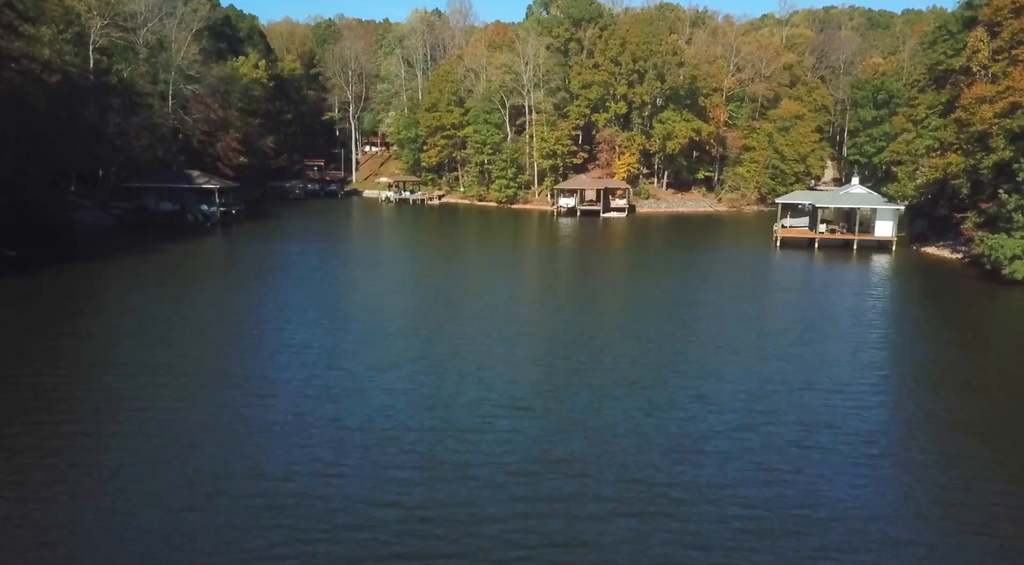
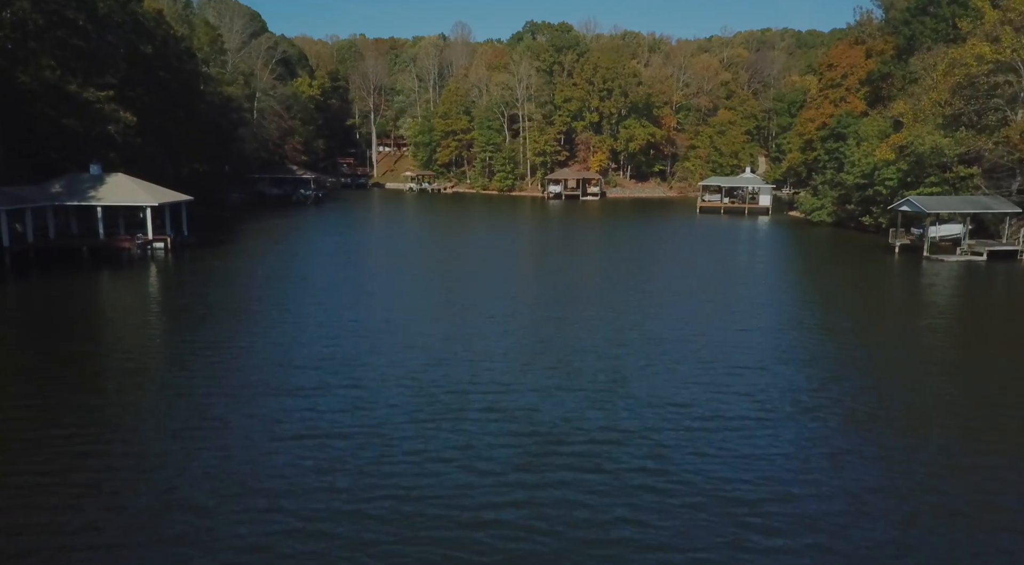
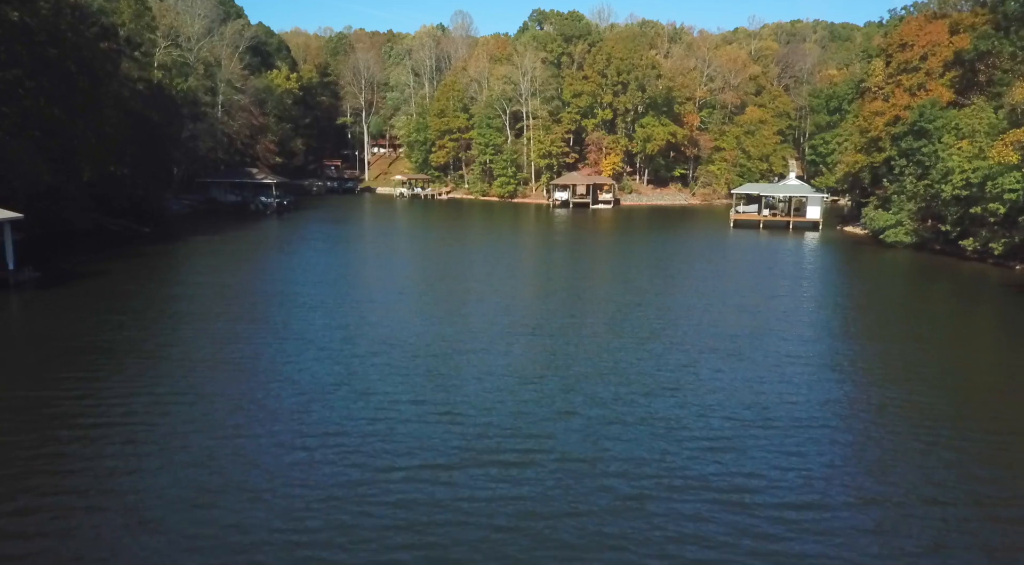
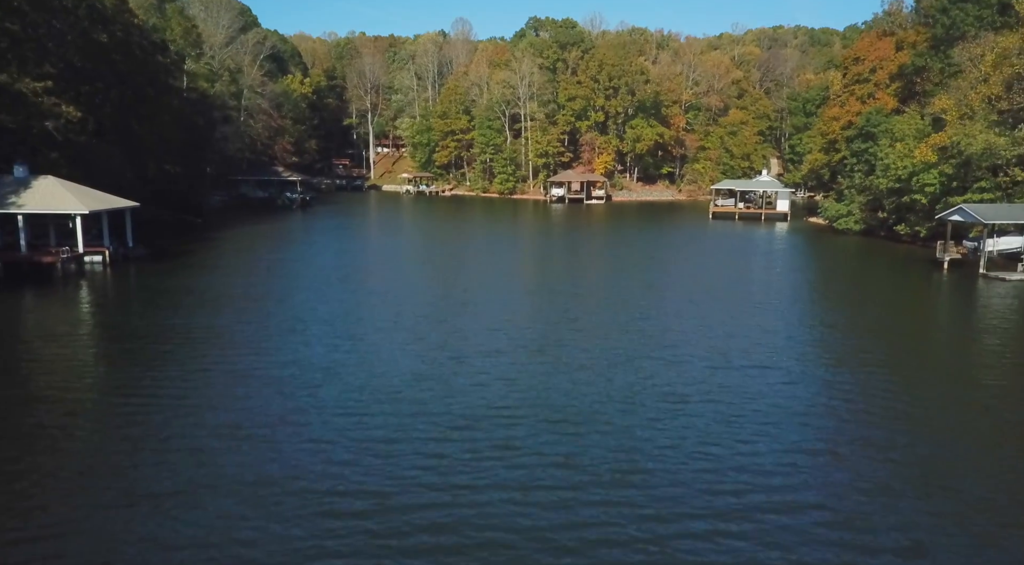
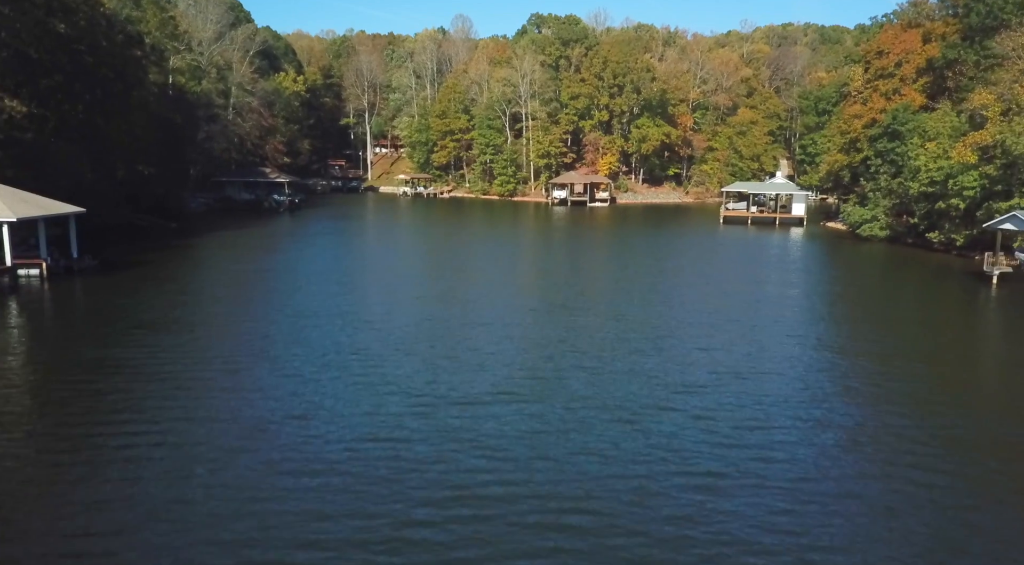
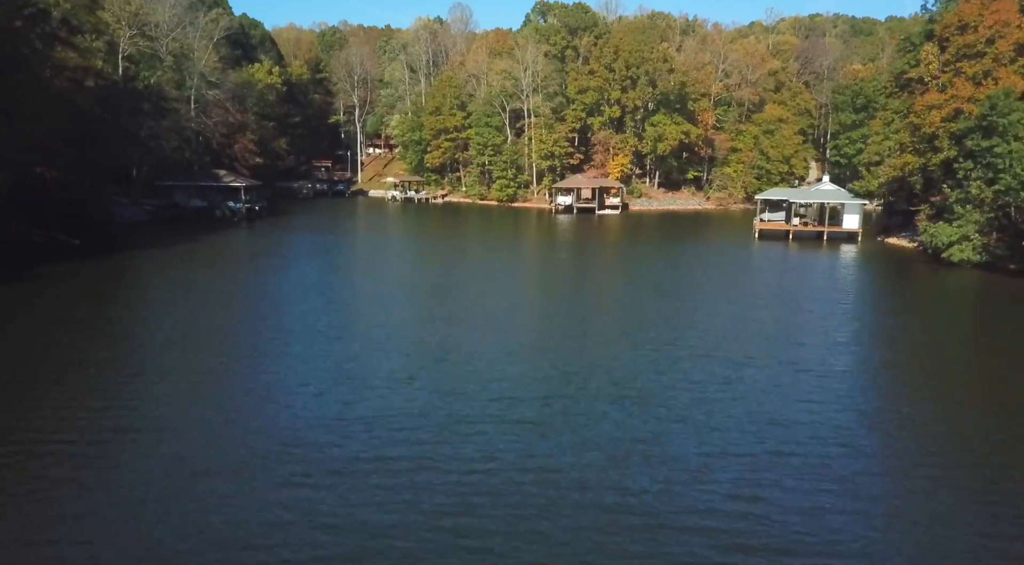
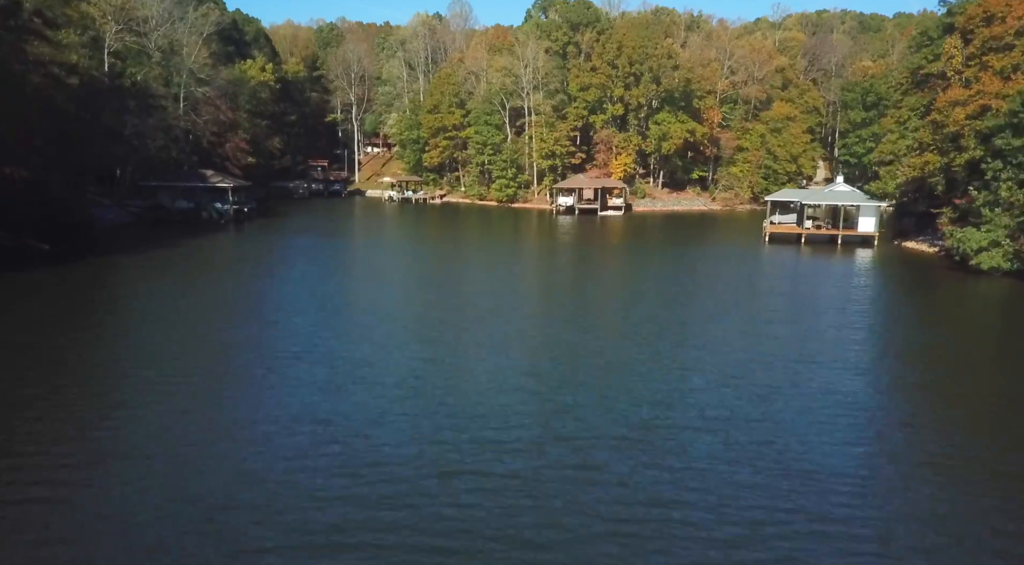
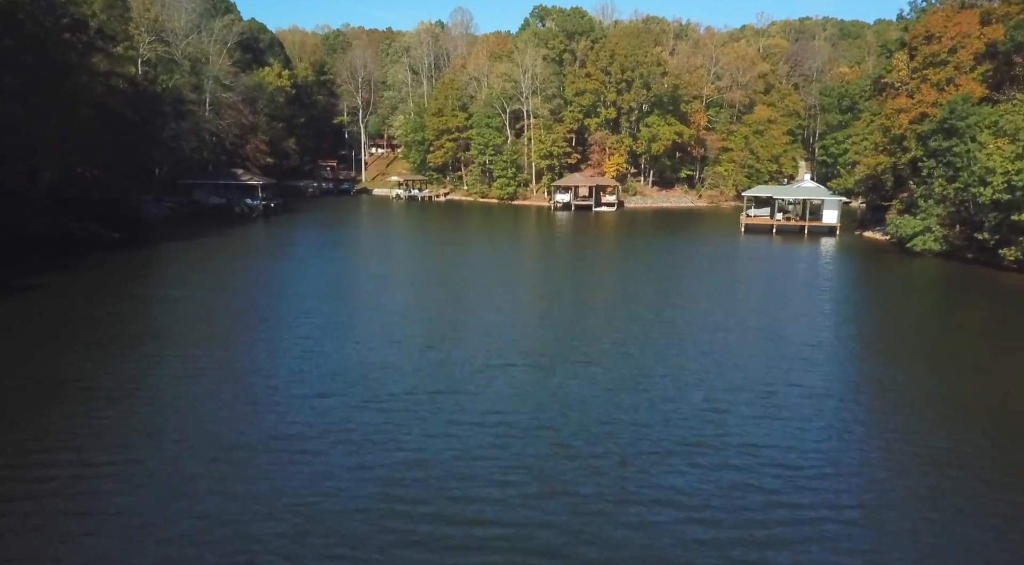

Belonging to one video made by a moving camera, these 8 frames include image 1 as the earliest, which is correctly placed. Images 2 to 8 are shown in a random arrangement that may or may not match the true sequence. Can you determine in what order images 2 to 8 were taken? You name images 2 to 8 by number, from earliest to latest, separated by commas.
7, 6, 8, 3, 5, 4, 2
